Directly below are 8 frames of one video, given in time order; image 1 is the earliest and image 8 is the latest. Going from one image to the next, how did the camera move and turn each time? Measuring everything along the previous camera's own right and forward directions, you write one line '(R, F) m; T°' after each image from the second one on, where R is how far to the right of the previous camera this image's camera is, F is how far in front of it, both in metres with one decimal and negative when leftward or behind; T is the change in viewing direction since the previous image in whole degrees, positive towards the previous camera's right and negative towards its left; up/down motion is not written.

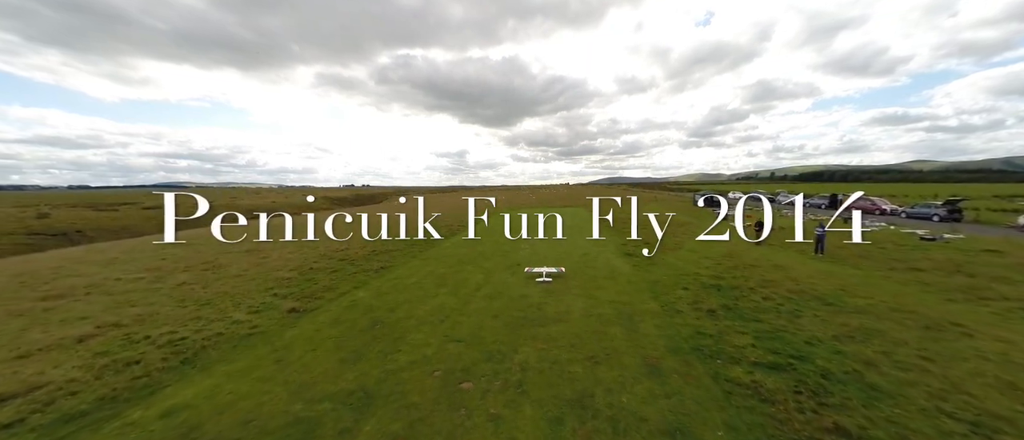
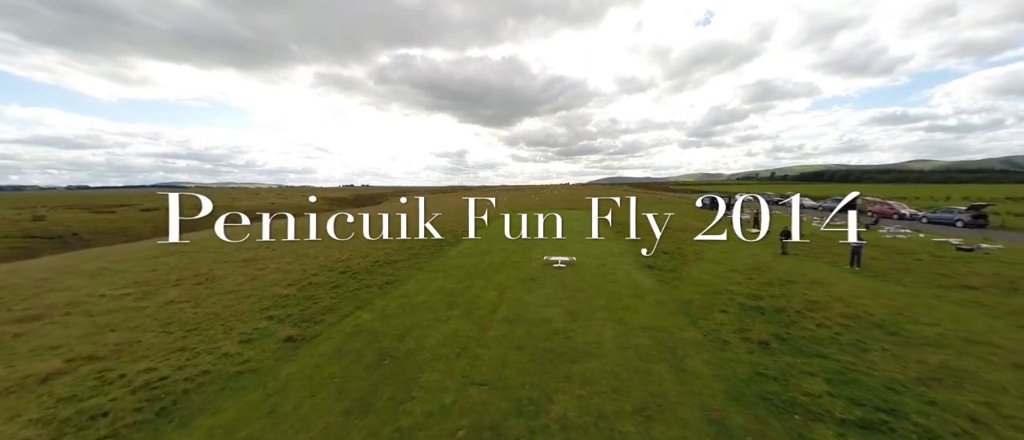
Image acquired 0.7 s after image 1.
(-0.7, +1.1) m; 0°
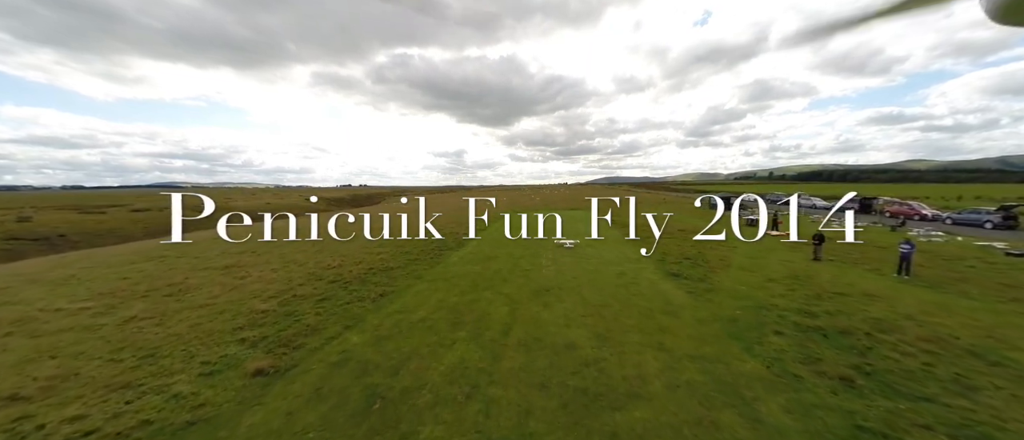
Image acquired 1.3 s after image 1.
(-0.5, +1.6) m; 0°
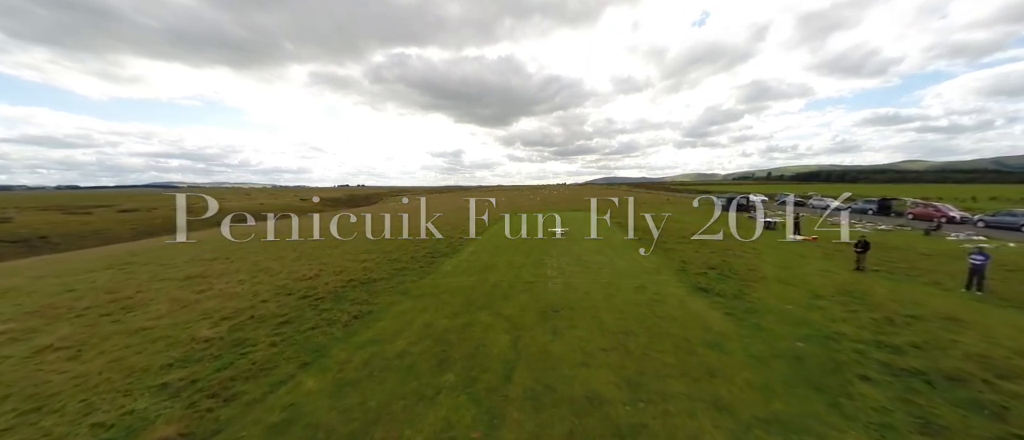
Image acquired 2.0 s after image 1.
(-0.1, +2.1) m; 0°
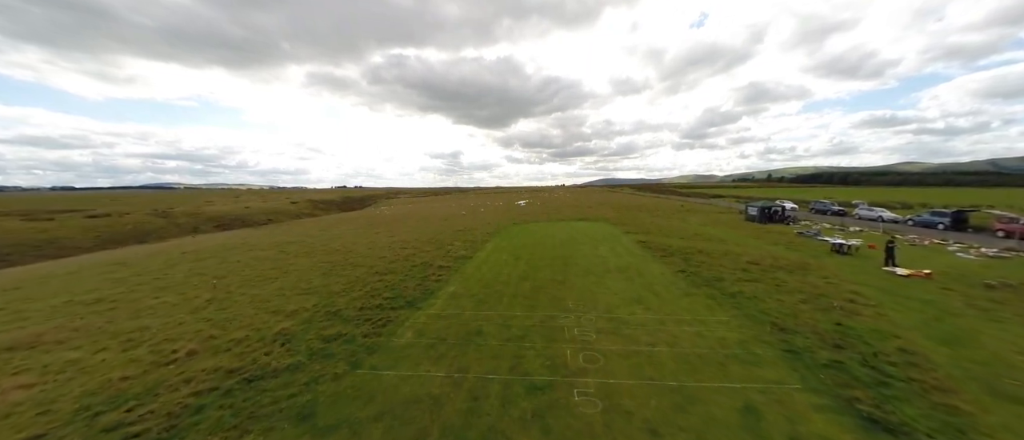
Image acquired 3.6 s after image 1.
(+0.1, +5.8) m; 0°
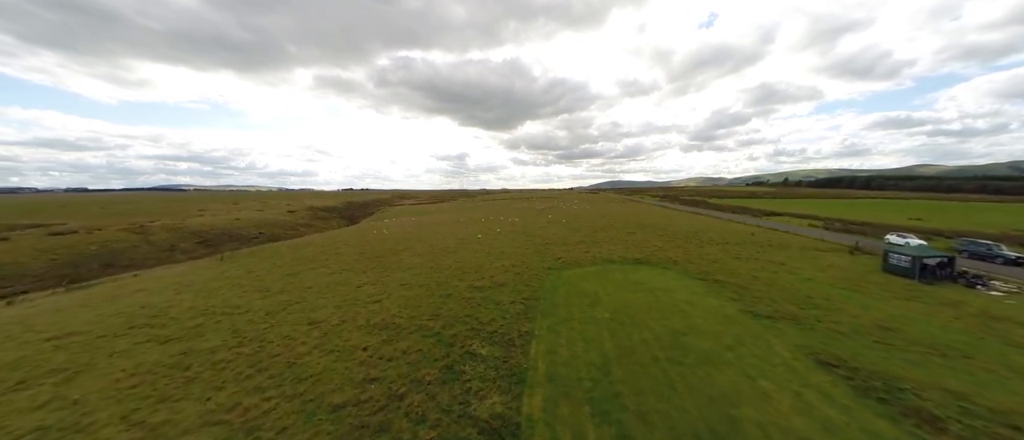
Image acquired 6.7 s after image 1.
(-3.0, +10.8) m; -1°
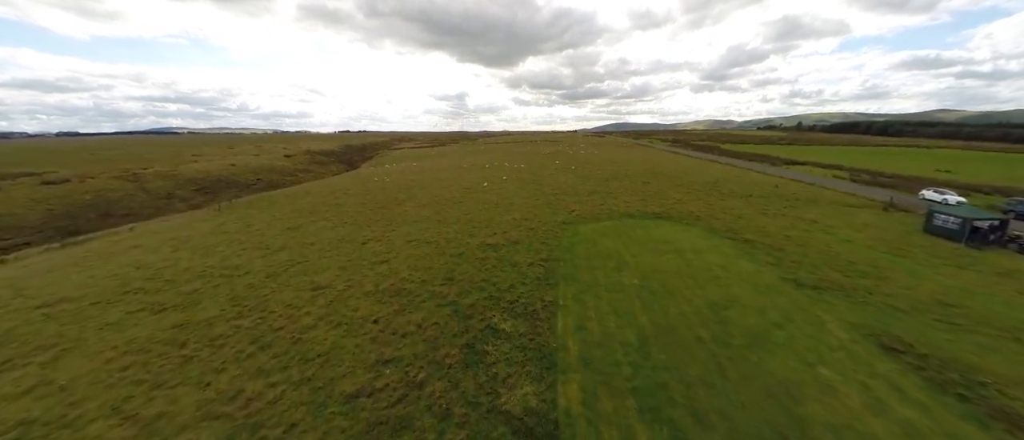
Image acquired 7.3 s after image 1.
(-1.1, +2.4) m; 0°
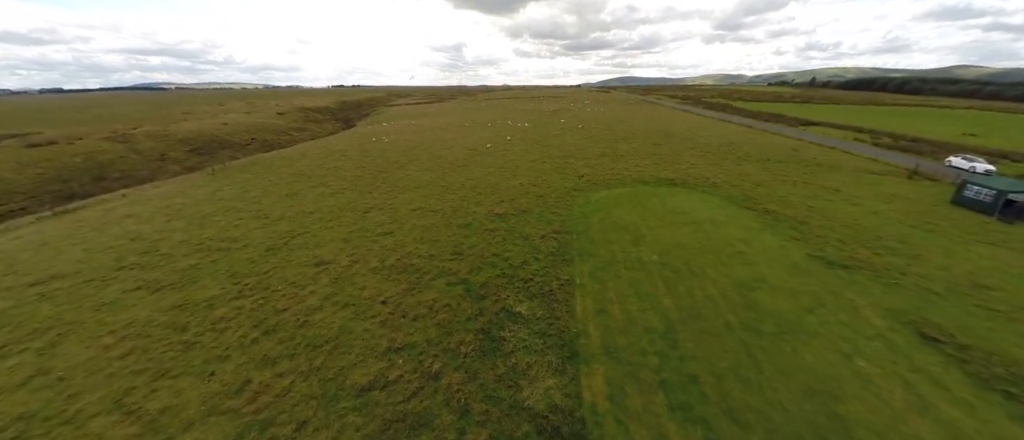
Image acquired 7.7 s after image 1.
(-0.7, +1.3) m; 0°
